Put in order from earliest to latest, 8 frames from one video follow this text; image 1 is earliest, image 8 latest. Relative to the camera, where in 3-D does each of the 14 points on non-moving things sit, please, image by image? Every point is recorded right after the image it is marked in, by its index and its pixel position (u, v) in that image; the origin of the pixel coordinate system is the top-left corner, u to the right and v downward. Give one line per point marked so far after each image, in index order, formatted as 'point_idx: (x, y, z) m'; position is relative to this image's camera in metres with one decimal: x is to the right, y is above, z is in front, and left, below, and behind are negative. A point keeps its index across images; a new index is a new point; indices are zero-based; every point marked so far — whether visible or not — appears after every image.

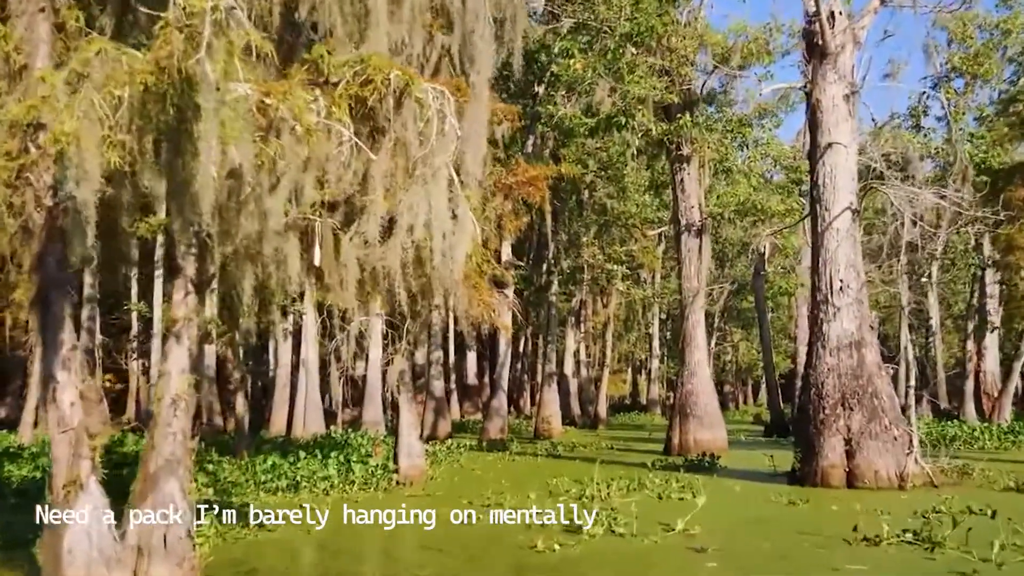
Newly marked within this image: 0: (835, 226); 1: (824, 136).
0: (+4.8, +0.9, +14.7) m
1: (+4.7, +2.3, +14.8) m
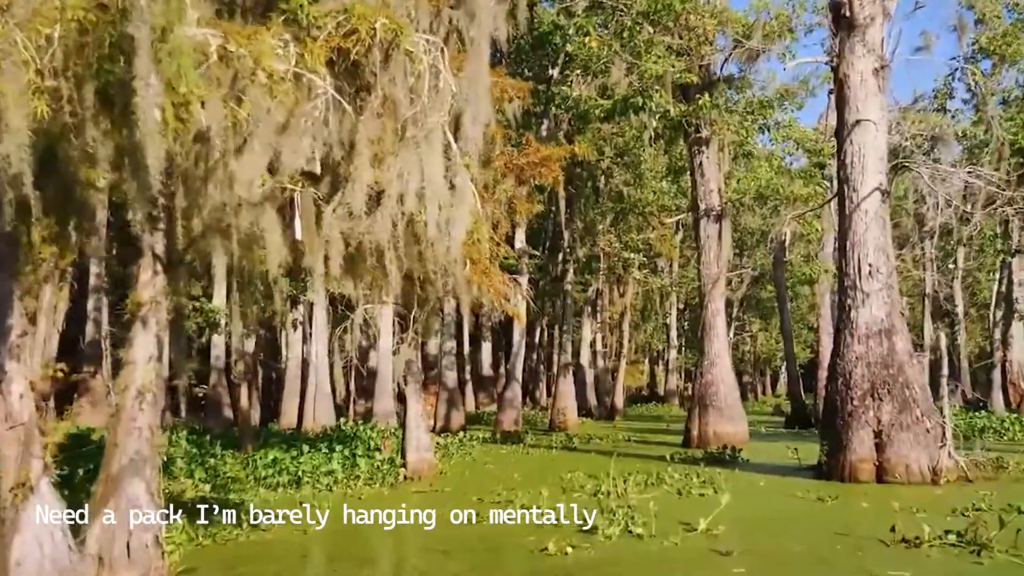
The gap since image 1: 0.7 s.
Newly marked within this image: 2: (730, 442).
0: (+4.9, +1.1, +13.9) m
1: (+4.8, +2.5, +14.1) m
2: (+4.4, -3.1, +19.8) m
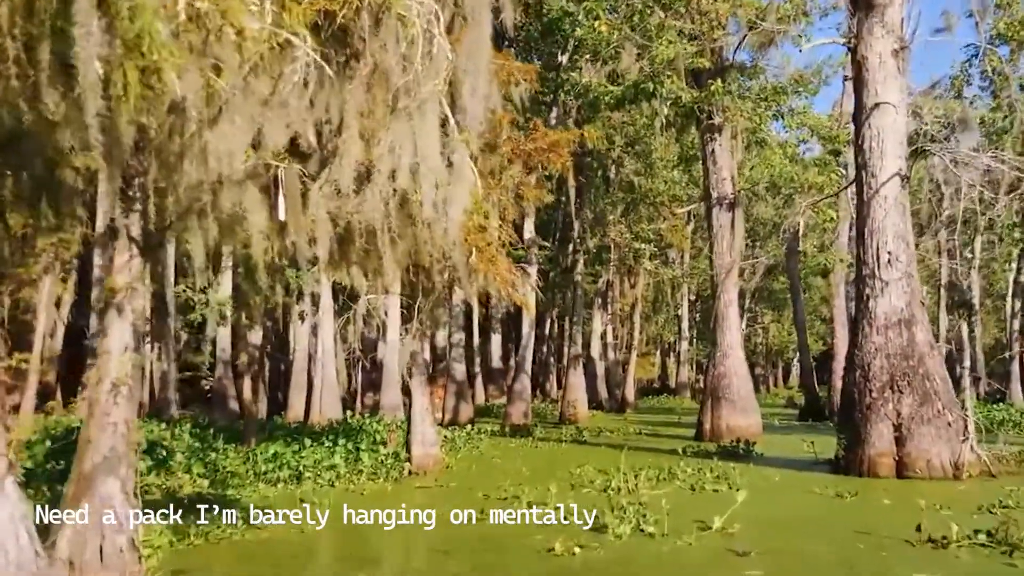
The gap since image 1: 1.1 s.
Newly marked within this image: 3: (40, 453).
0: (+5.0, +1.3, +13.5) m
1: (+4.9, +2.6, +13.6) m
2: (+4.5, -2.9, +19.4) m
3: (-6.6, -2.3, +13.9) m
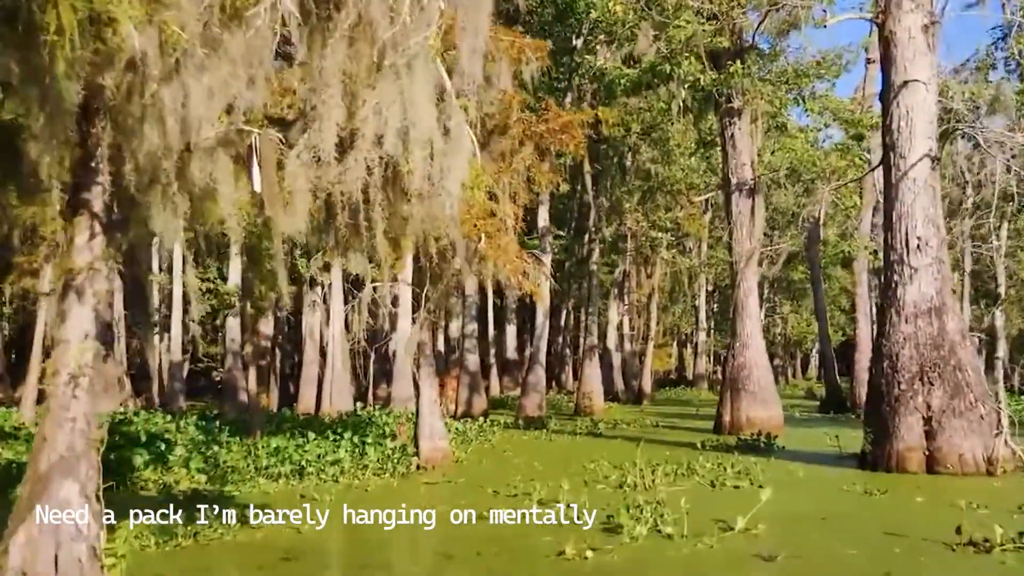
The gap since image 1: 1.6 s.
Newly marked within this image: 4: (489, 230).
0: (+5.2, +1.5, +12.9) m
1: (+5.1, +2.8, +13.0) m
2: (+4.8, -2.6, +18.9) m
3: (-6.4, -2.1, +13.5) m
4: (-0.3, +0.7, +12.0) m
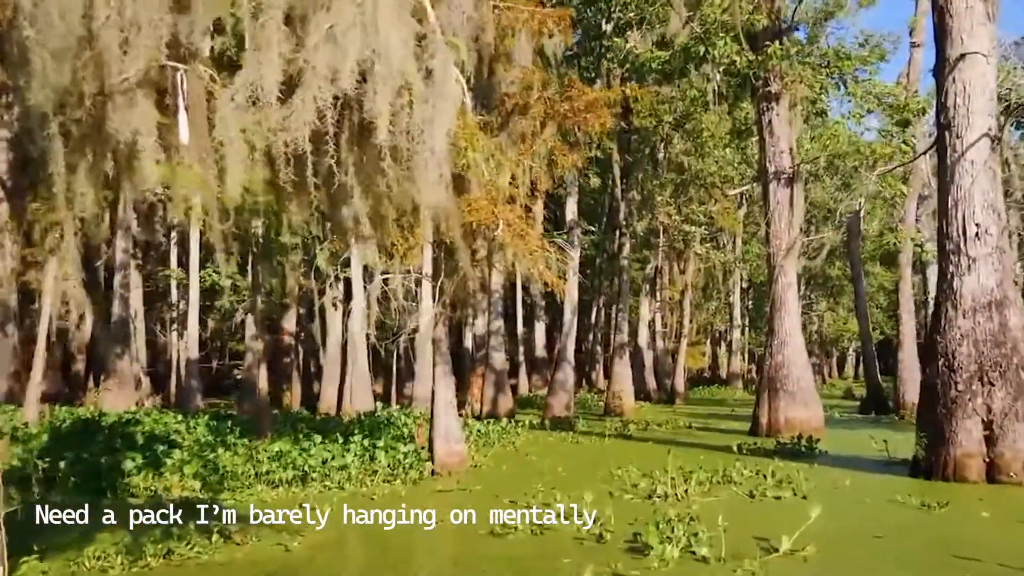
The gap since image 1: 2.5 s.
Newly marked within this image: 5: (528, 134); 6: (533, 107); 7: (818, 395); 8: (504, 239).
0: (+5.4, +1.6, +11.8) m
1: (+5.3, +2.9, +11.9) m
2: (+5.2, -2.5, +17.8) m
3: (-6.1, -2.0, +12.8) m
4: (-0.1, +0.8, +11.1) m
5: (+0.2, +1.9, +11.9) m
6: (+0.3, +2.2, +12.0) m
7: (+5.6, -2.0, +18.1) m
8: (-0.1, +0.6, +11.3) m
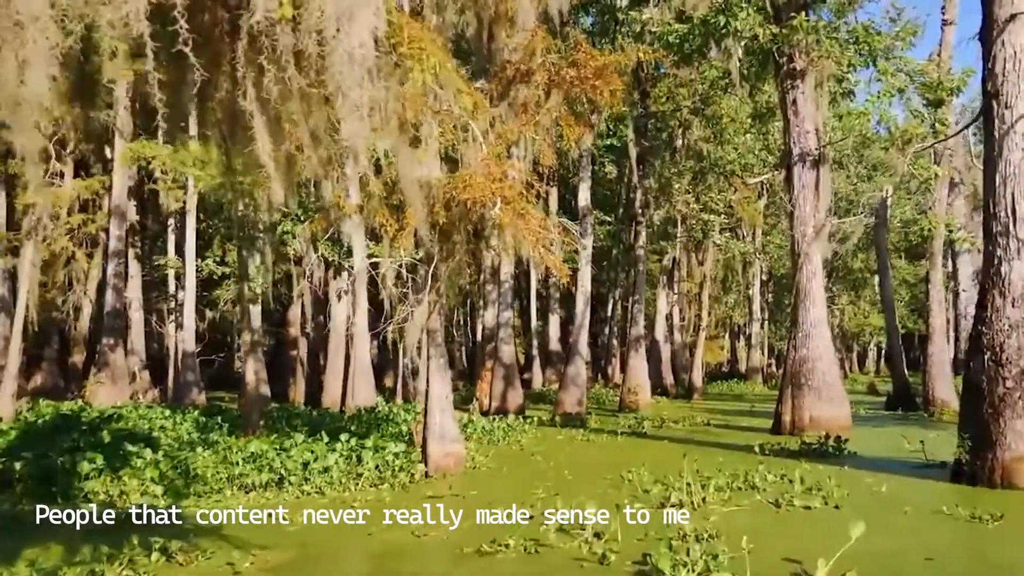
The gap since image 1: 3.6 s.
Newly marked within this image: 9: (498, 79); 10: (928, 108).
0: (+5.4, +1.7, +10.6) m
1: (+5.3, +3.1, +10.8) m
2: (+5.3, -2.4, +16.7) m
3: (-6.1, -1.9, +11.8) m
4: (-0.1, +1.0, +10.0) m
5: (+0.2, +2.0, +10.8) m
6: (+0.3, +2.3, +10.9) m
7: (+5.7, -1.8, +17.0) m
8: (-0.1, +0.7, +10.2) m
9: (-0.2, +2.3, +10.9) m
10: (+8.2, +3.5, +19.5) m
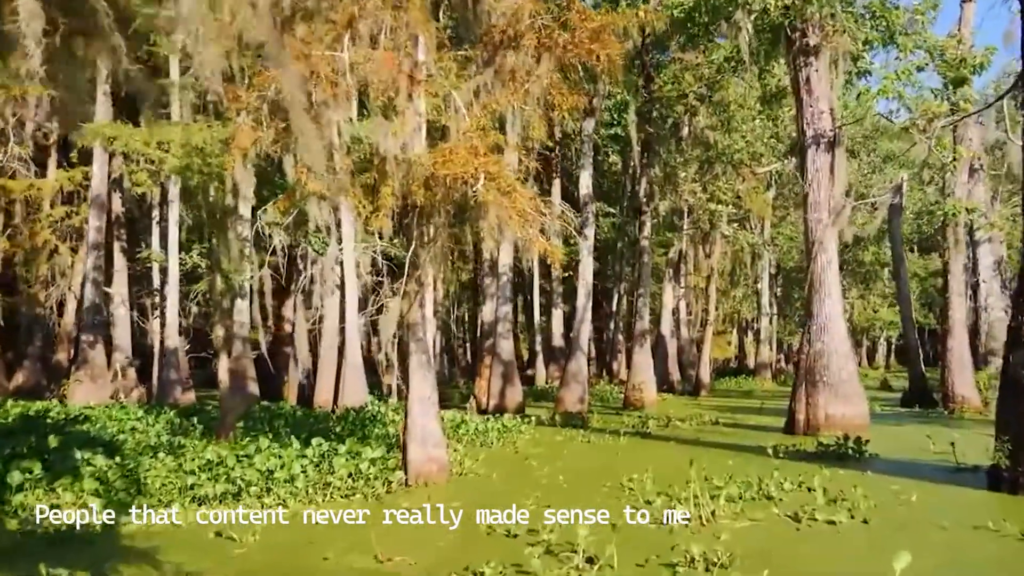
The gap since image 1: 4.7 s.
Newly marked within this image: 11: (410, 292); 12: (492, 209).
0: (+5.3, +1.9, +9.5) m
1: (+5.2, +3.2, +9.7) m
2: (+5.3, -2.2, +15.6) m
3: (-6.2, -1.8, +10.8) m
4: (-0.2, +1.1, +9.0) m
5: (+0.1, +2.1, +9.8) m
6: (+0.1, +2.4, +9.8) m
7: (+5.6, -1.6, +15.9) m
8: (-0.2, +0.8, +9.2) m
9: (-0.3, +2.4, +9.8) m
10: (+8.1, +3.7, +18.4) m
11: (-1.0, 0.0, +10.1) m
12: (-0.2, +0.7, +9.2) m
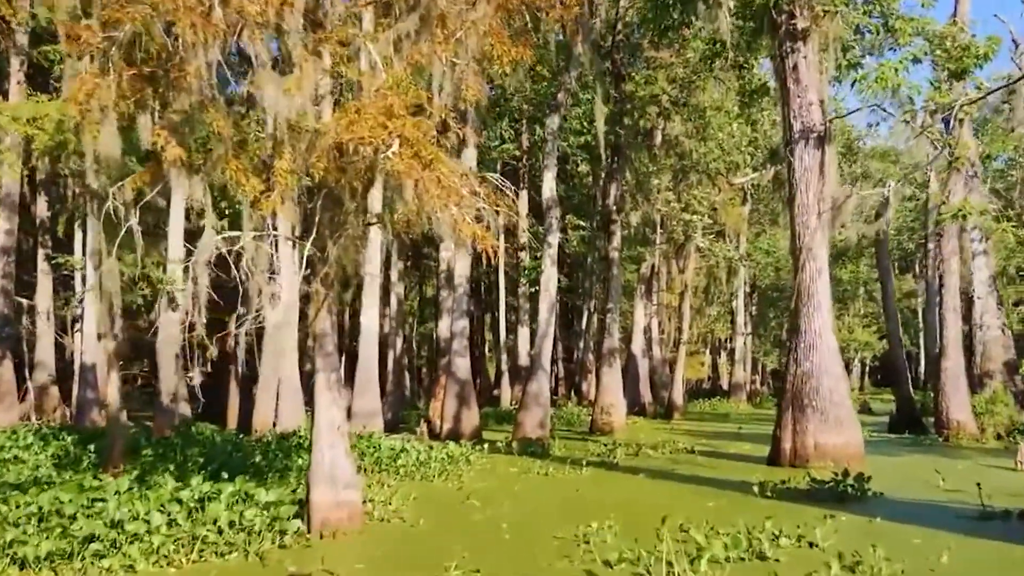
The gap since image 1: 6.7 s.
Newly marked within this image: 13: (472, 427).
0: (+4.8, +1.8, +7.7) m
1: (+4.7, +3.1, +7.9) m
2: (+4.5, -2.4, +13.7) m
3: (-6.8, -1.8, +8.7) m
4: (-0.7, +1.1, +7.0) m
5: (-0.4, +2.1, +7.8) m
6: (-0.4, +2.4, +7.9) m
7: (+4.9, -1.8, +14.0) m
8: (-0.8, +0.8, +7.2) m
9: (-0.8, +2.4, +7.9) m
10: (+7.3, +3.5, +16.7) m
11: (-1.6, 0.0, +8.1) m
12: (-0.7, +0.7, +7.2) m
13: (-0.8, -2.7, +19.2) m
